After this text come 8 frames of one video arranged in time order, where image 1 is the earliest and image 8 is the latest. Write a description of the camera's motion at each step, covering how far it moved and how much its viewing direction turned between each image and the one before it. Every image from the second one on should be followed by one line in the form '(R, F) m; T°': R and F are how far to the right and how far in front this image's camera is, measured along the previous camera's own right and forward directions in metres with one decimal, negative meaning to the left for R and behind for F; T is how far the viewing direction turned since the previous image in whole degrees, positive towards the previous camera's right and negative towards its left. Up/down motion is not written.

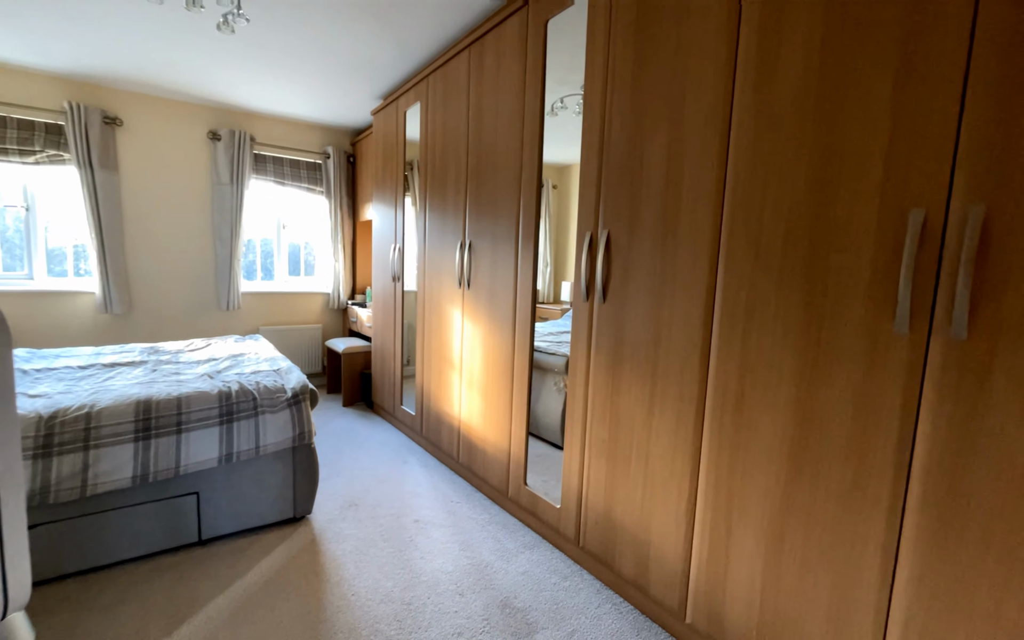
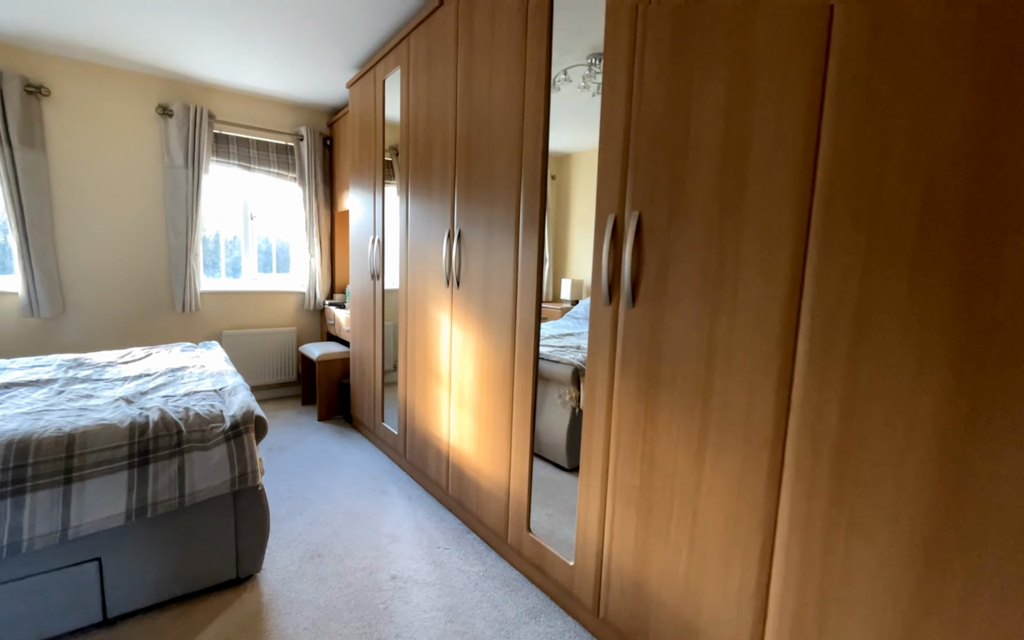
(0.0, +0.5) m; 0°
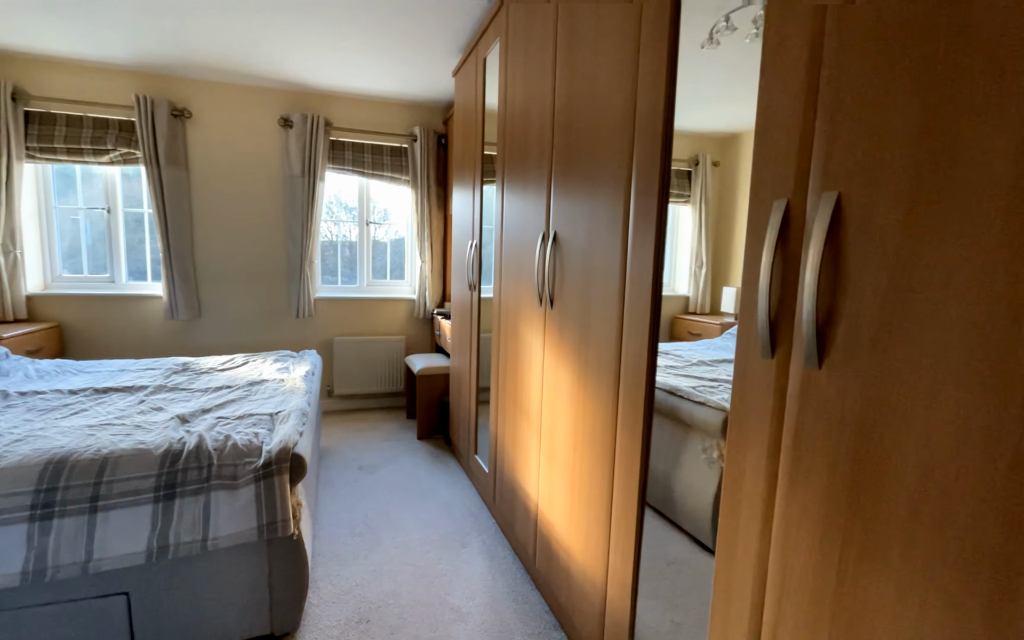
(+0.2, +0.6) m; -19°
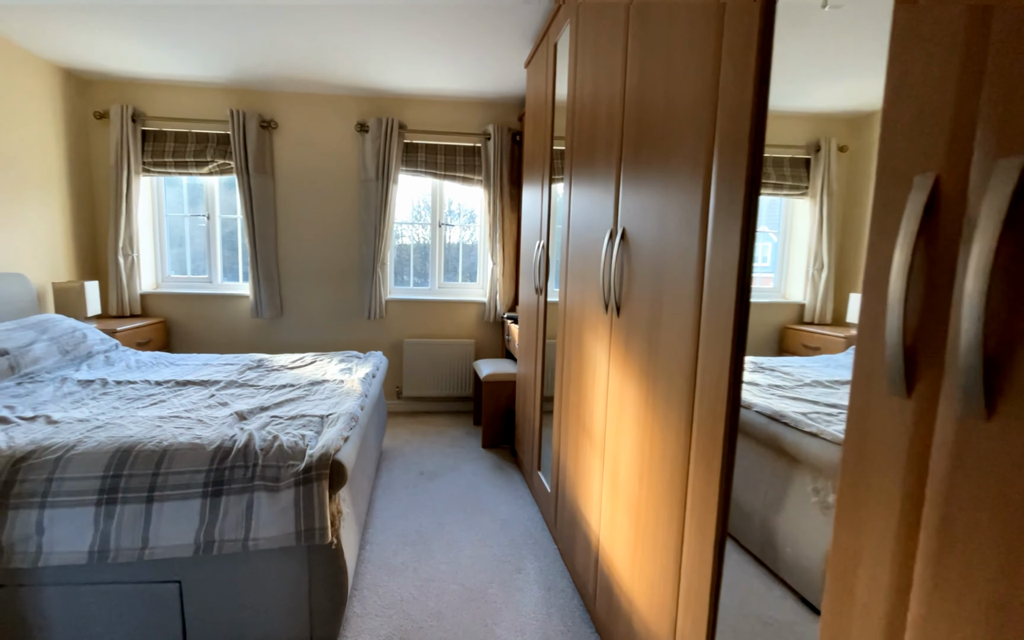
(+0.1, +0.2) m; -11°
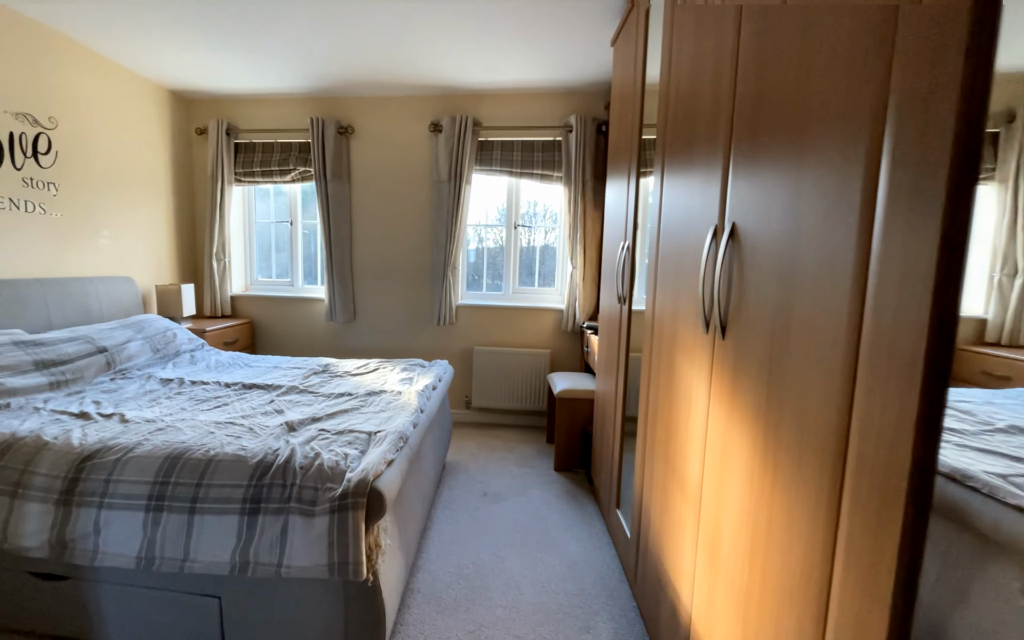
(+0.1, +0.3) m; -12°
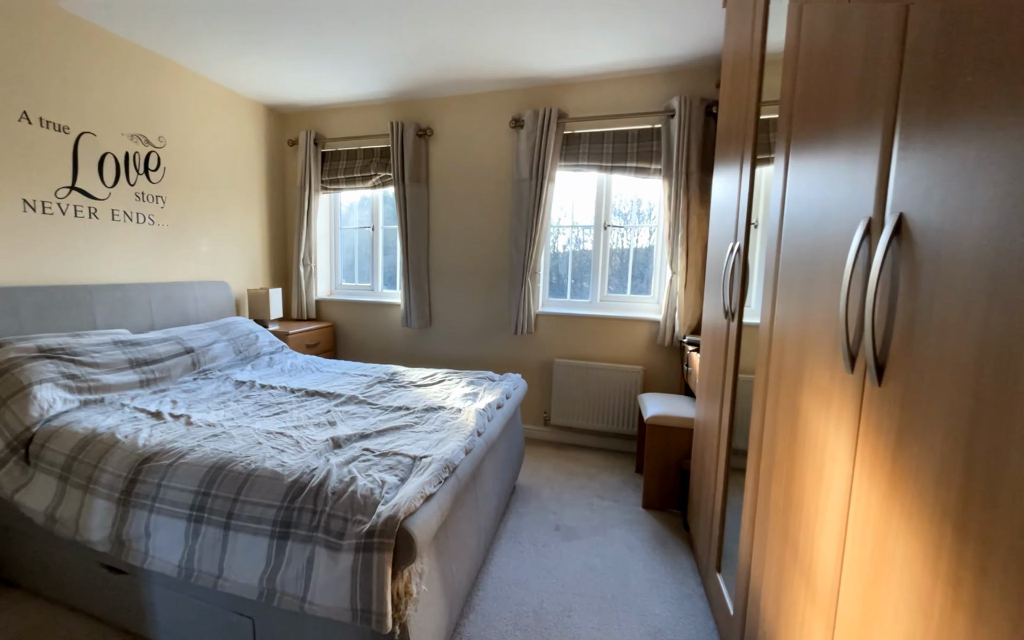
(+0.1, +0.3) m; -13°
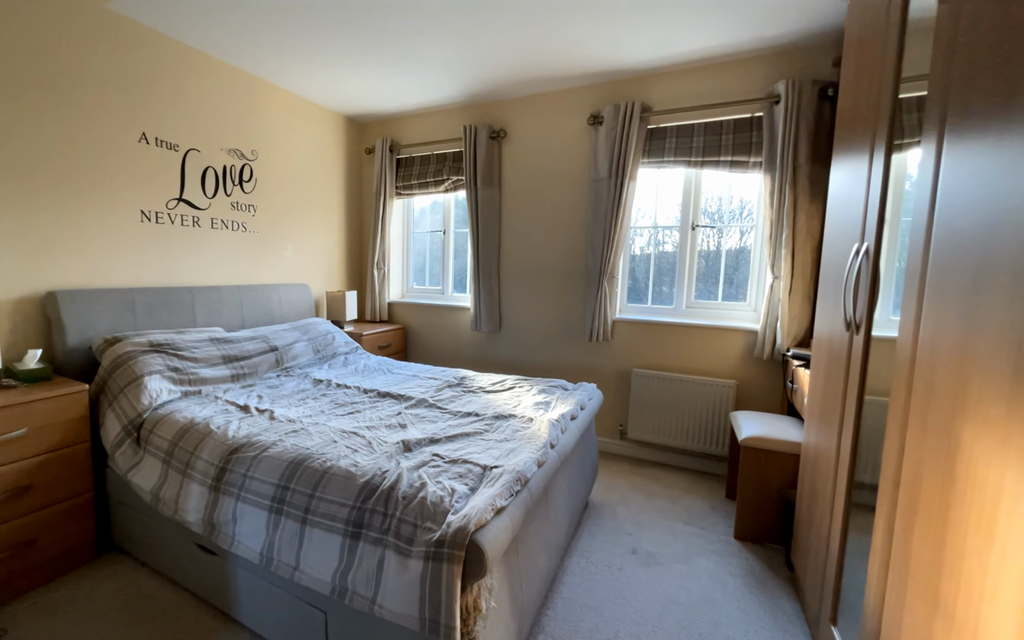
(-0.1, +0.1) m; -8°
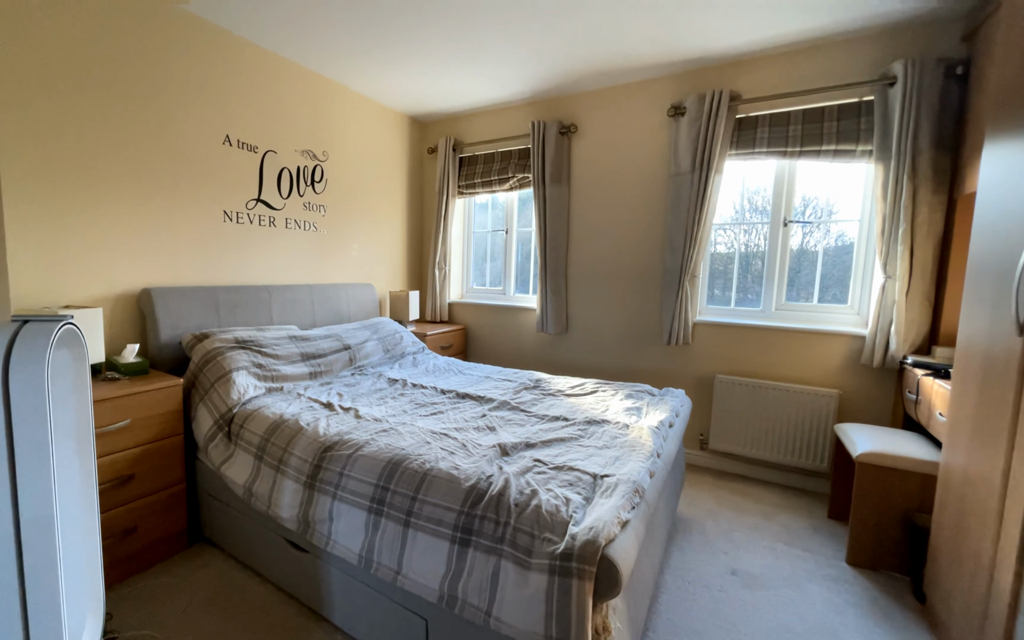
(-0.2, +0.1) m; -5°
